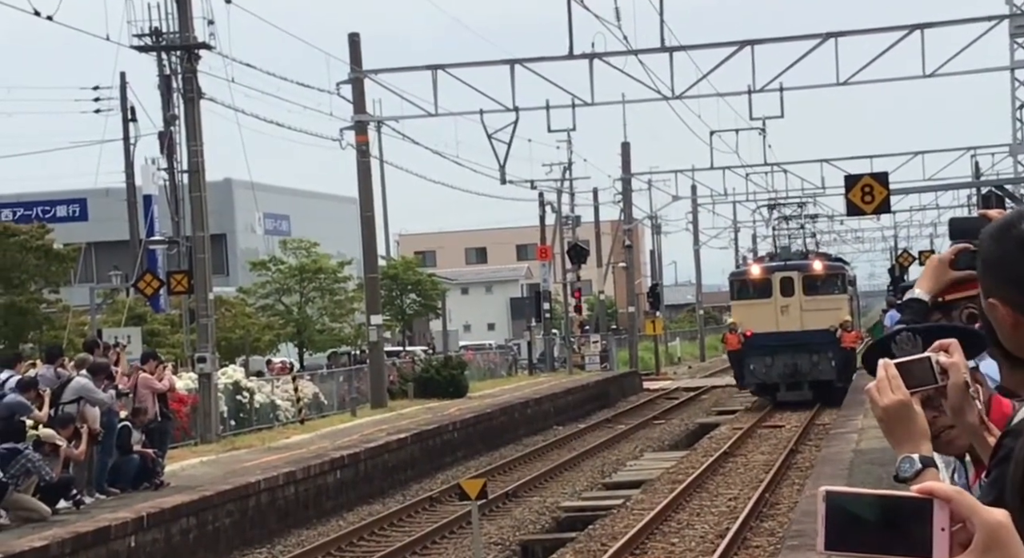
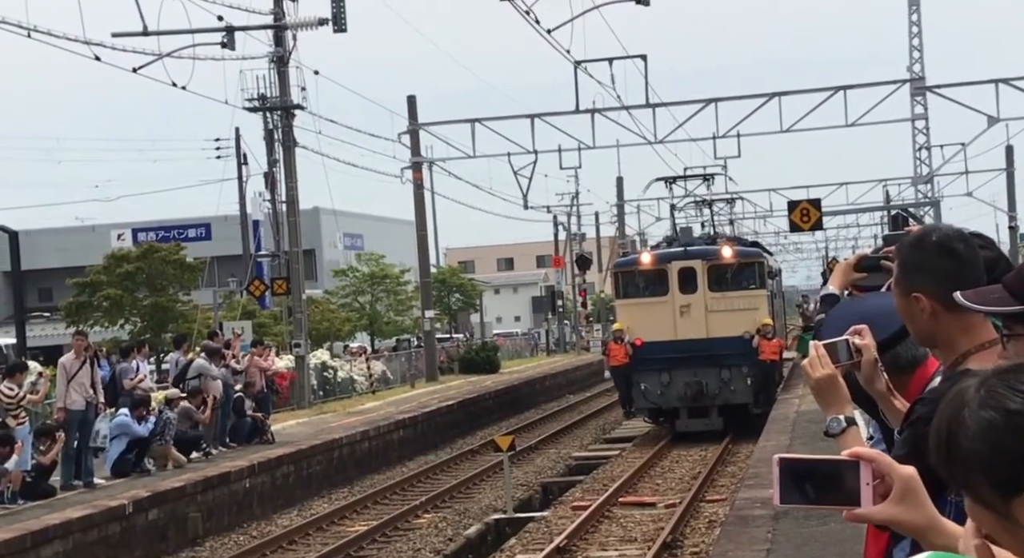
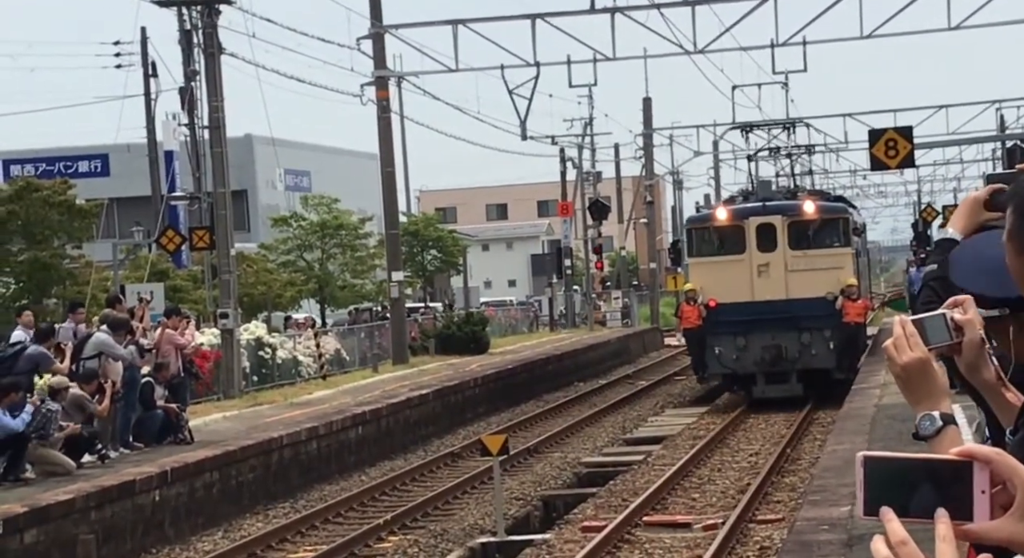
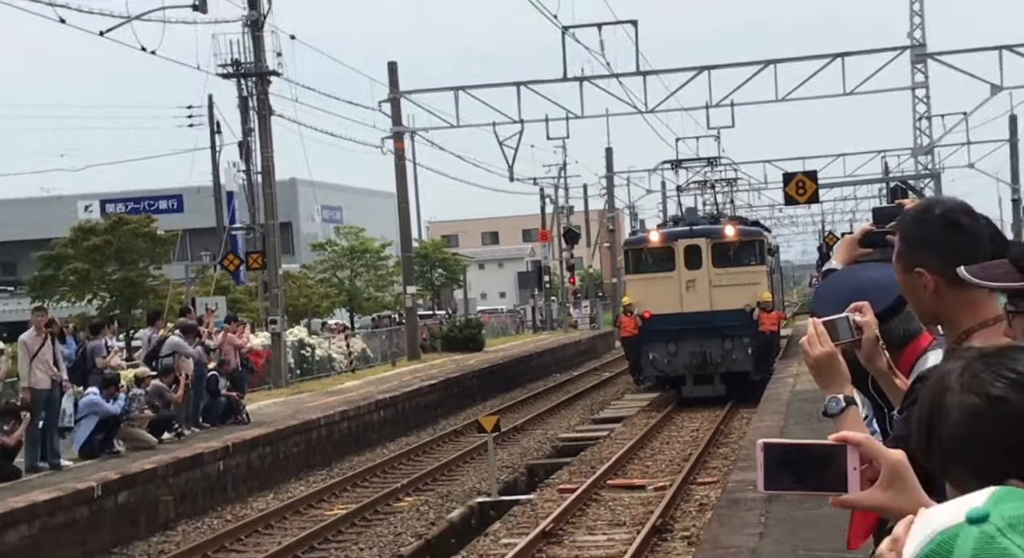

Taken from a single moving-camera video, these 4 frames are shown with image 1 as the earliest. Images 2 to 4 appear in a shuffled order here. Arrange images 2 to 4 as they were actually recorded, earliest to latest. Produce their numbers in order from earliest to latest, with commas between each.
3, 4, 2
